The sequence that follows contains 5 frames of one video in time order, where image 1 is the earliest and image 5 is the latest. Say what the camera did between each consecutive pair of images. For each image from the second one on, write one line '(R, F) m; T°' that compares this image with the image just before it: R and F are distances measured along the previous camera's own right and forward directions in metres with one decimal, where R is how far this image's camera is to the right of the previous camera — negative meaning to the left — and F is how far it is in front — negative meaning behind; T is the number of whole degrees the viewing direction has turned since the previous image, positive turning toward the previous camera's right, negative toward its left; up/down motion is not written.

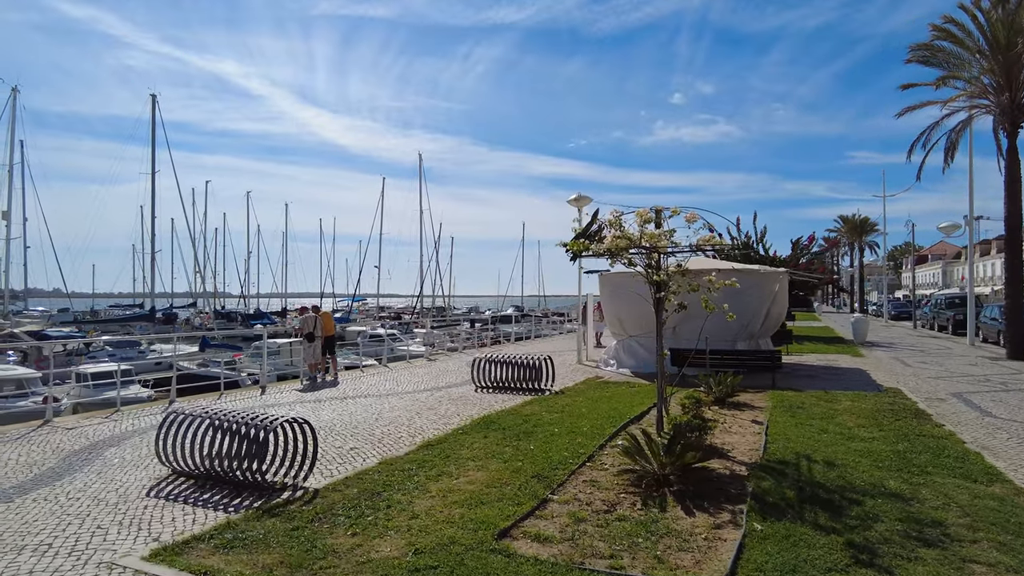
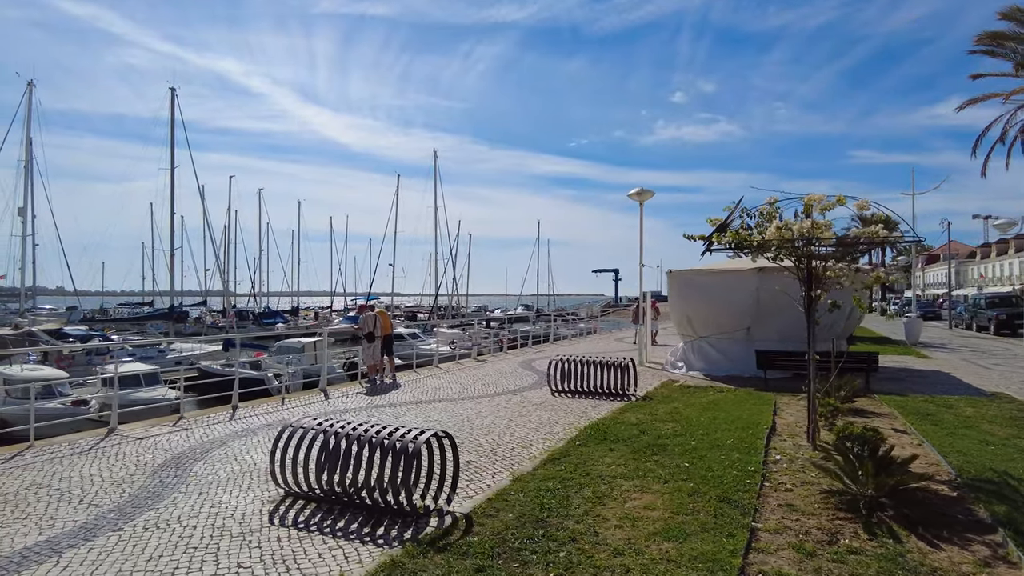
(-1.7, +0.9) m; 0°
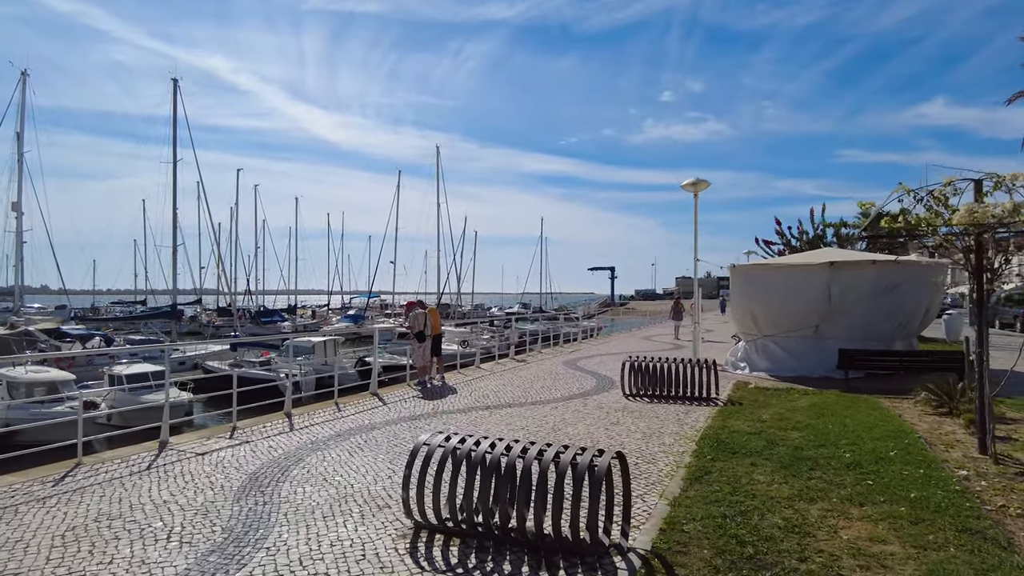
(-1.6, +1.1) m; +1°
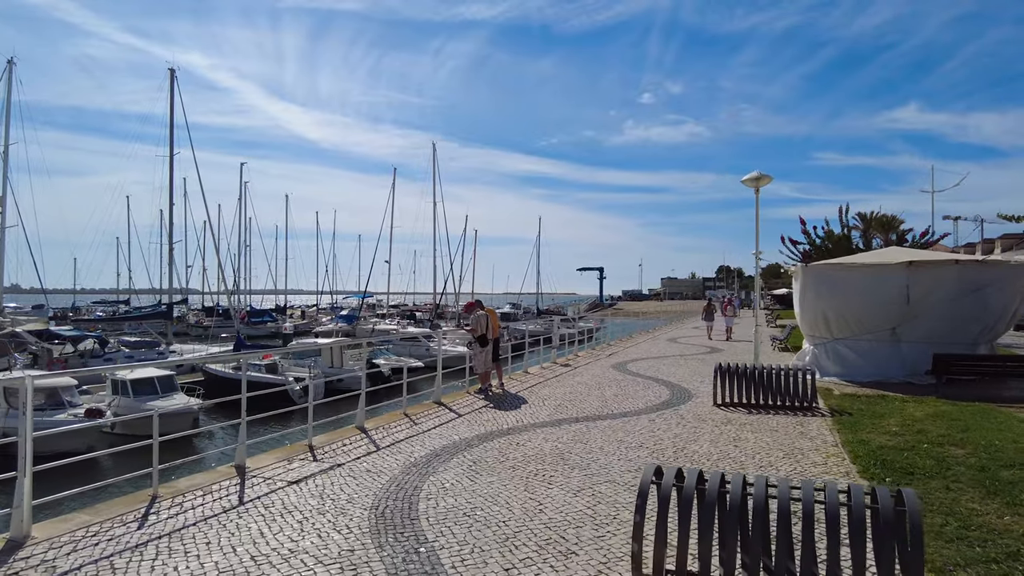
(-1.8, +1.1) m; +2°
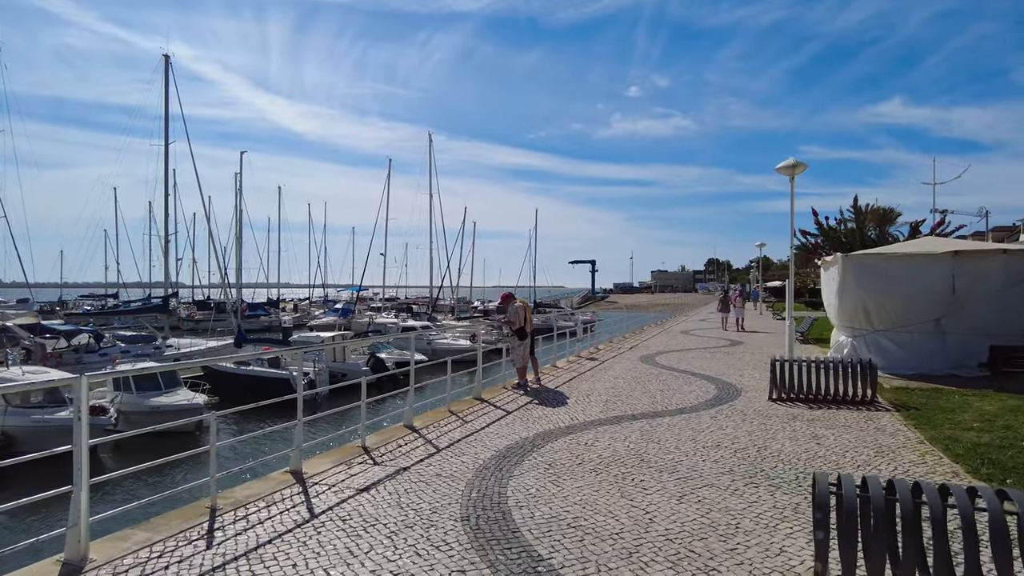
(-1.0, +0.6) m; +1°
